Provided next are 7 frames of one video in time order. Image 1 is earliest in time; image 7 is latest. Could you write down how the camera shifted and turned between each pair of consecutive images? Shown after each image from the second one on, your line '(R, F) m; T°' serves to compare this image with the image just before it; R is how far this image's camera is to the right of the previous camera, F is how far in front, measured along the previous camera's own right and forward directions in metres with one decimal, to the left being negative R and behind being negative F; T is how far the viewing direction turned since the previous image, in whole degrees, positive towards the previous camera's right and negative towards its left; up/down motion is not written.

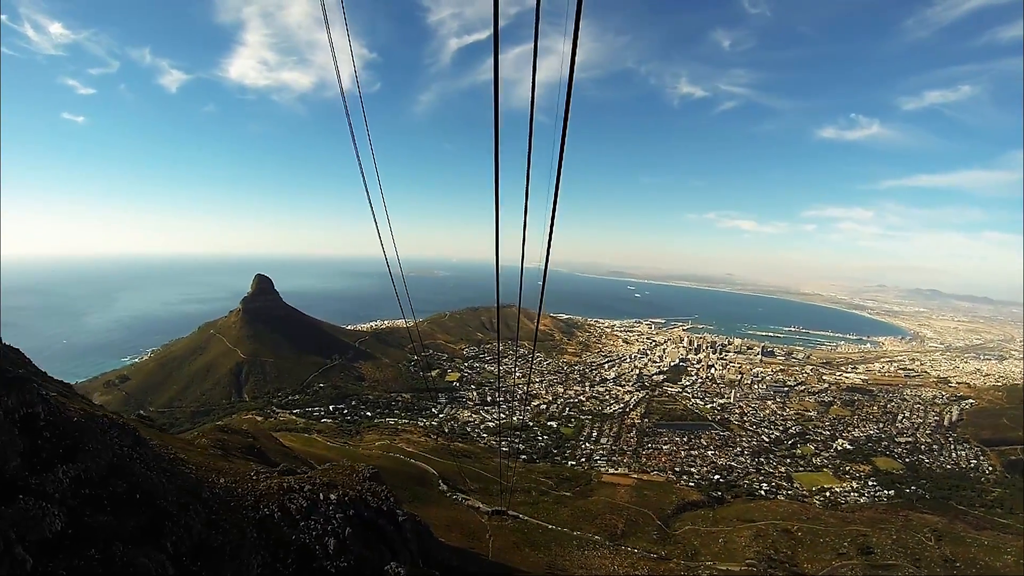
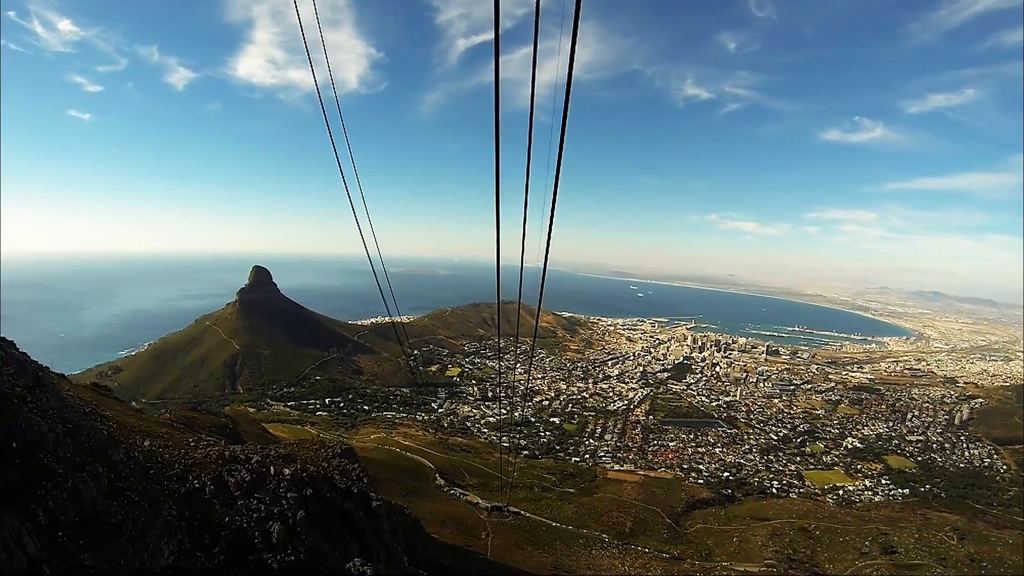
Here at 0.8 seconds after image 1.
(0.0, +2.7) m; 0°
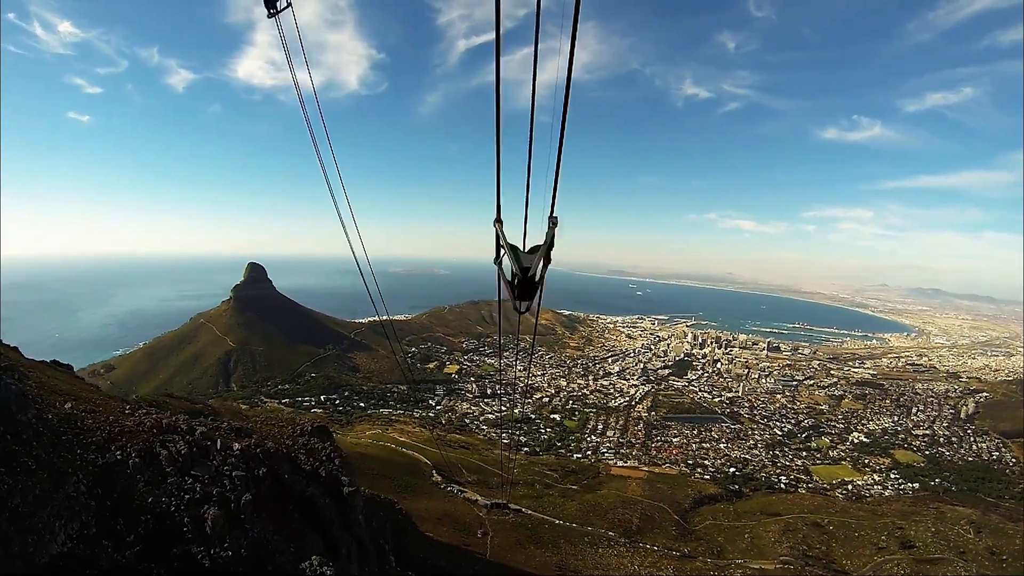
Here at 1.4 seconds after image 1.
(+0.1, +2.0) m; 0°
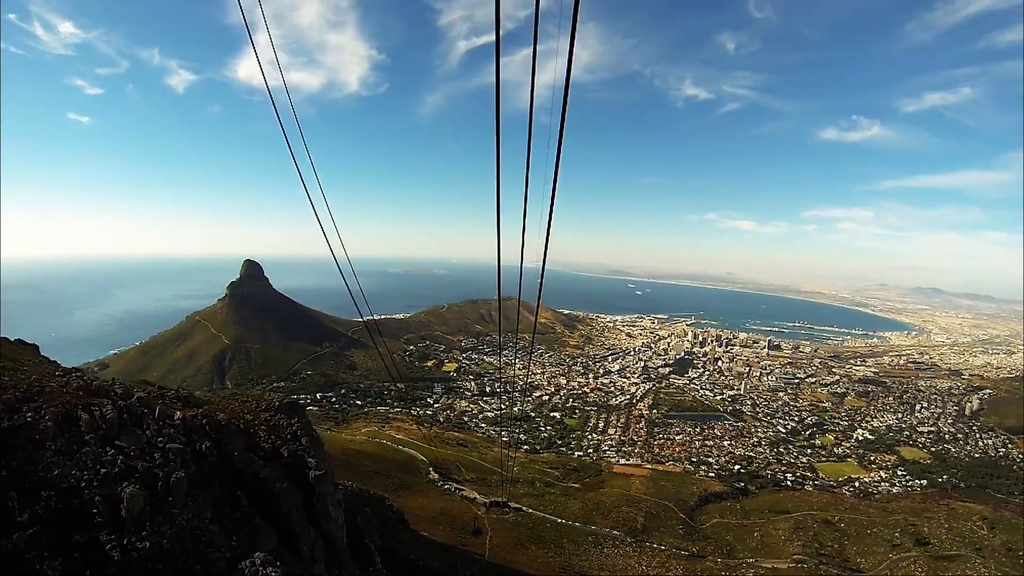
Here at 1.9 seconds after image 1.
(+0.1, +1.5) m; 0°
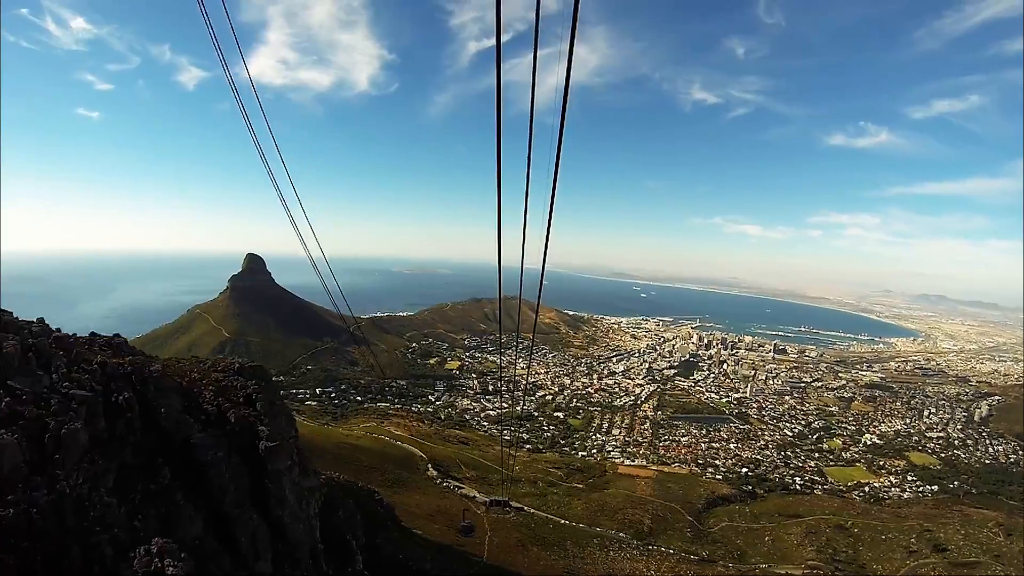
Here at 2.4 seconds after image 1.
(0.0, +1.4) m; 0°
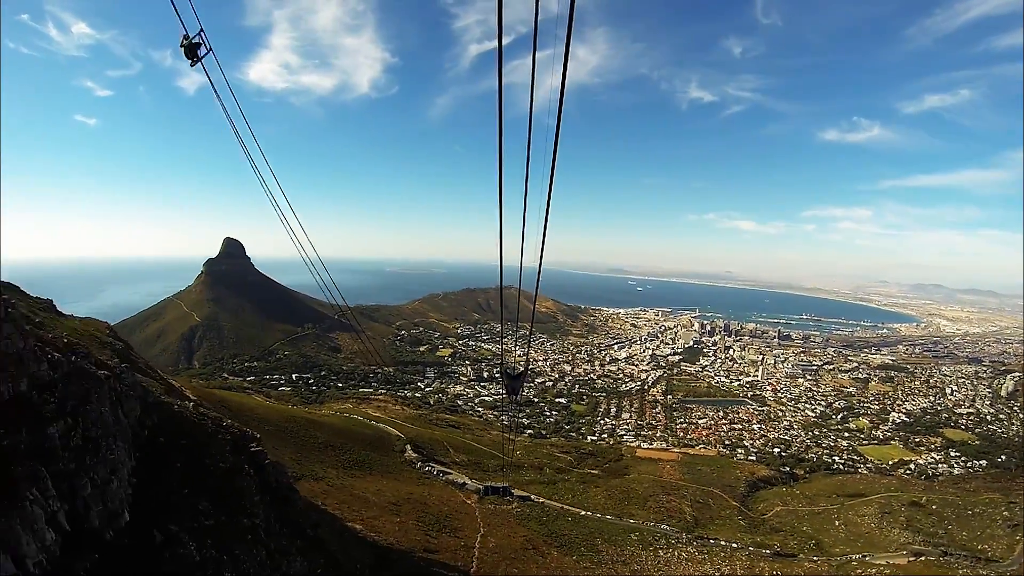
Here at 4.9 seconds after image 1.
(+0.1, +8.1) m; 0°
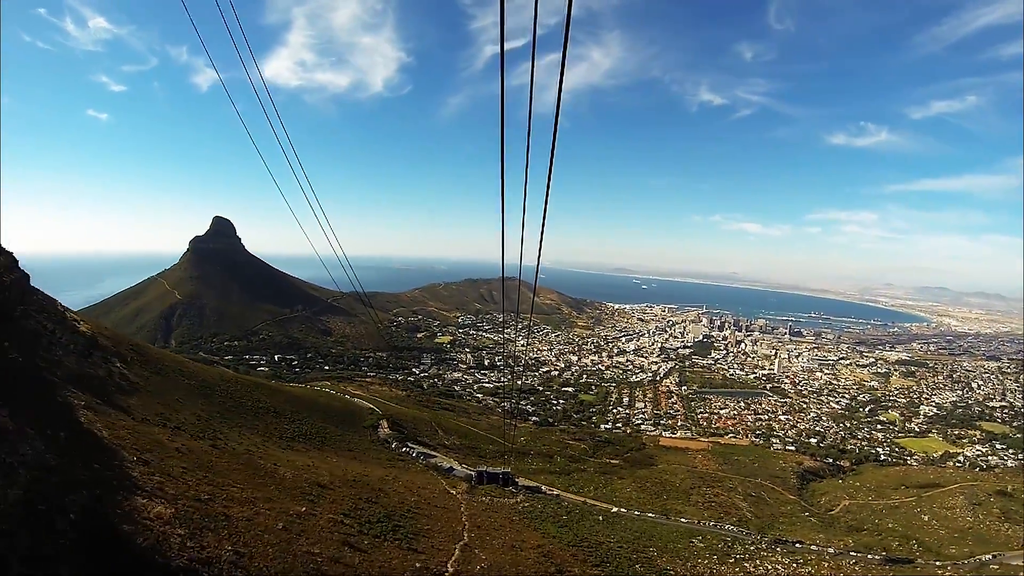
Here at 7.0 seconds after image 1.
(0.0, +6.6) m; -1°
